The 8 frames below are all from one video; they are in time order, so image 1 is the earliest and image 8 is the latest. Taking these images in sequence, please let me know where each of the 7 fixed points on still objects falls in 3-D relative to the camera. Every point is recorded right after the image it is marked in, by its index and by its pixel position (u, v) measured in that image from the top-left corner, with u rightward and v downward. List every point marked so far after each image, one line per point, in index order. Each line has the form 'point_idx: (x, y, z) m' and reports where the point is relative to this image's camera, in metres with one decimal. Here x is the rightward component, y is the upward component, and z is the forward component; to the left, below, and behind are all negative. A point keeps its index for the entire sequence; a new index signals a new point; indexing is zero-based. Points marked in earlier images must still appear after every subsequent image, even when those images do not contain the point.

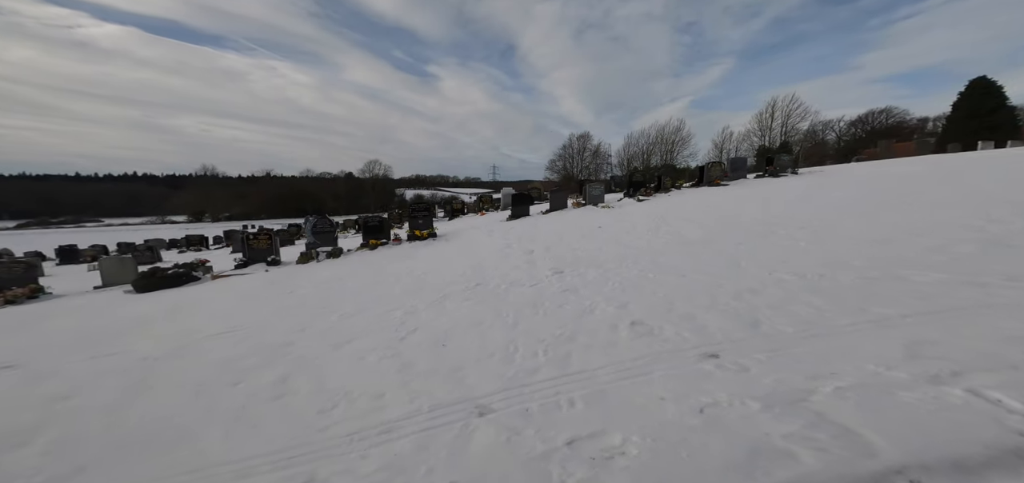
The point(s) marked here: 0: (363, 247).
0: (-4.6, +0.3, +14.6) m
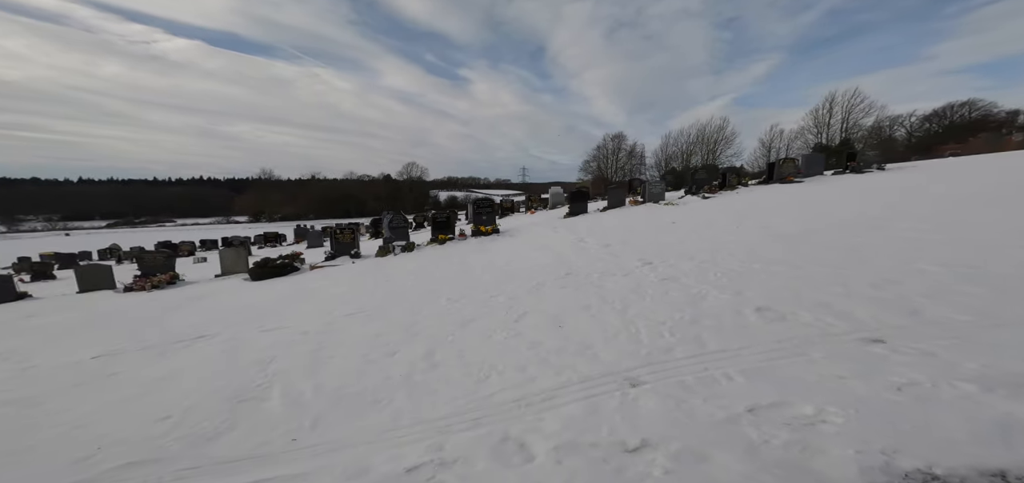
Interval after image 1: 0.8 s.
0: (-2.7, +0.3, +15.1) m
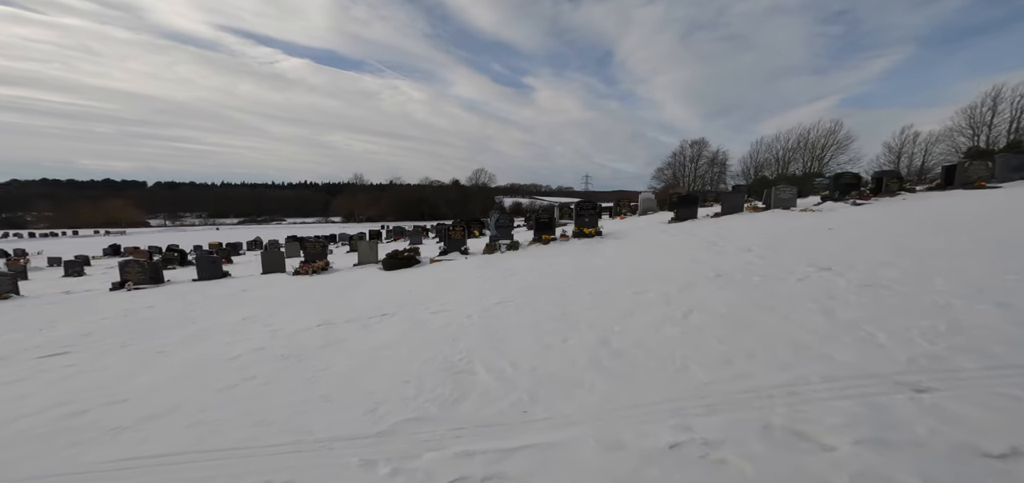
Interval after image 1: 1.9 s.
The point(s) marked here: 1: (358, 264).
0: (+1.0, +0.2, +15.3) m
1: (-6.0, -0.9, +15.4) m
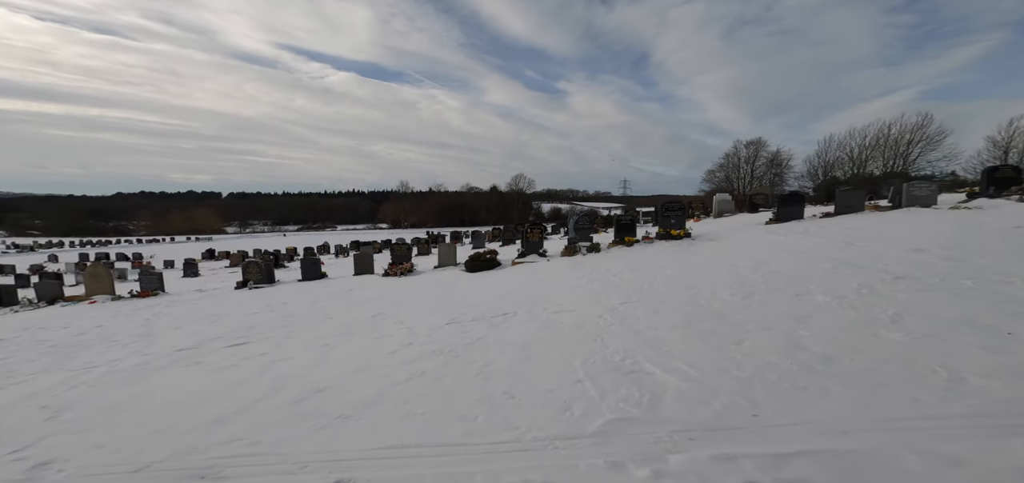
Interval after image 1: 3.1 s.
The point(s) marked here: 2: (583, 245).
0: (+4.1, +0.1, +14.9) m
1: (-2.8, -1.0, +15.7) m
2: (+2.7, -0.1, +14.8) m
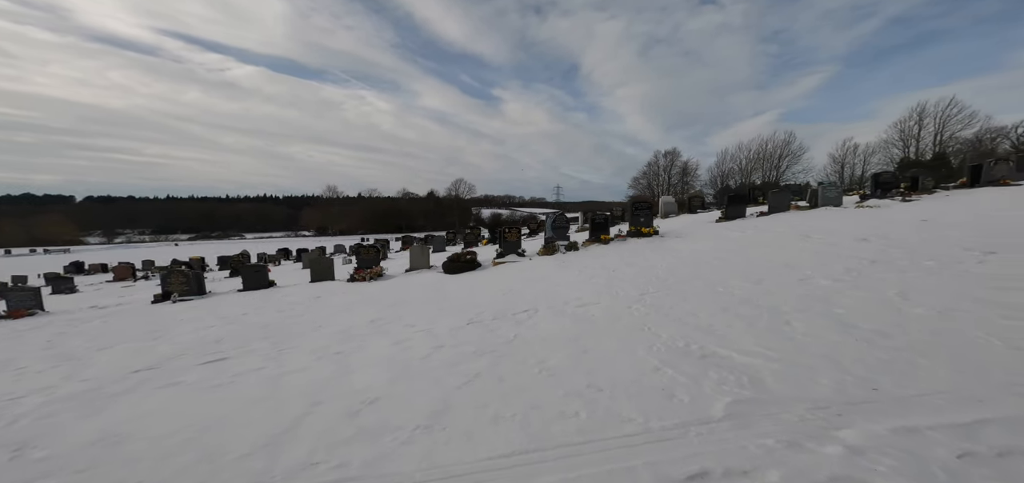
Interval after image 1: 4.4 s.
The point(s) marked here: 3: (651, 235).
0: (+3.2, +0.2, +15.2) m
1: (-3.7, -1.0, +14.8) m
2: (+1.8, -0.1, +14.9) m
3: (+5.4, +0.2, +15.6) m
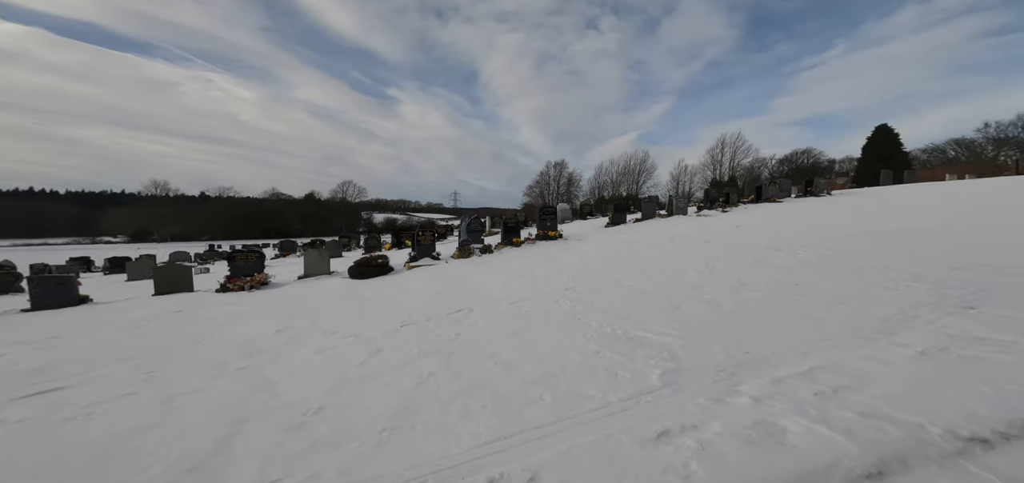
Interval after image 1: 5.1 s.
0: (-0.2, +0.1, +15.8) m
1: (-6.7, -1.2, +13.6) m
2: (-1.4, -0.2, +15.1) m
3: (+1.9, +0.1, +16.7) m
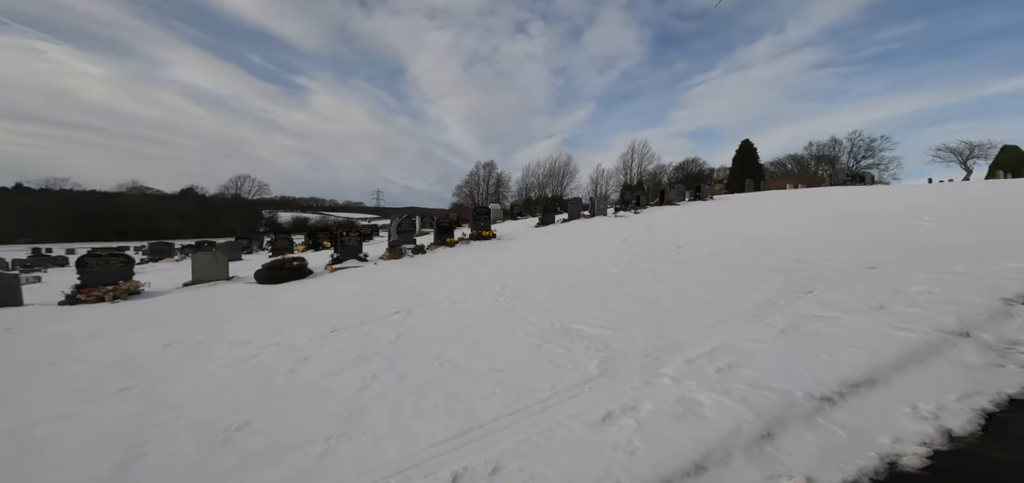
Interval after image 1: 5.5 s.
0: (-2.7, +0.1, +15.6) m
1: (-8.8, -1.2, +12.3) m
2: (-3.8, -0.2, +14.7) m
3: (-0.9, +0.1, +16.9) m
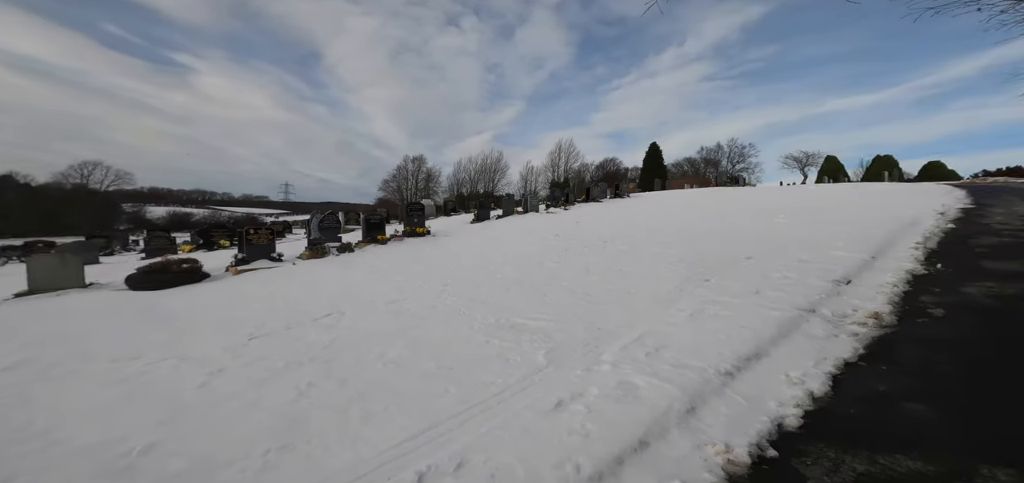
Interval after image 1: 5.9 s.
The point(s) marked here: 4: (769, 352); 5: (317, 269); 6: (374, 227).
0: (-5.1, +0.2, +15.0) m
1: (-10.5, -1.2, +10.7) m
2: (-6.0, -0.1, +13.9) m
3: (-3.5, +0.3, +16.5) m
4: (+3.0, -1.3, +4.6) m
5: (-5.3, -0.8, +11.4) m
6: (-5.1, +0.5, +15.4) m
